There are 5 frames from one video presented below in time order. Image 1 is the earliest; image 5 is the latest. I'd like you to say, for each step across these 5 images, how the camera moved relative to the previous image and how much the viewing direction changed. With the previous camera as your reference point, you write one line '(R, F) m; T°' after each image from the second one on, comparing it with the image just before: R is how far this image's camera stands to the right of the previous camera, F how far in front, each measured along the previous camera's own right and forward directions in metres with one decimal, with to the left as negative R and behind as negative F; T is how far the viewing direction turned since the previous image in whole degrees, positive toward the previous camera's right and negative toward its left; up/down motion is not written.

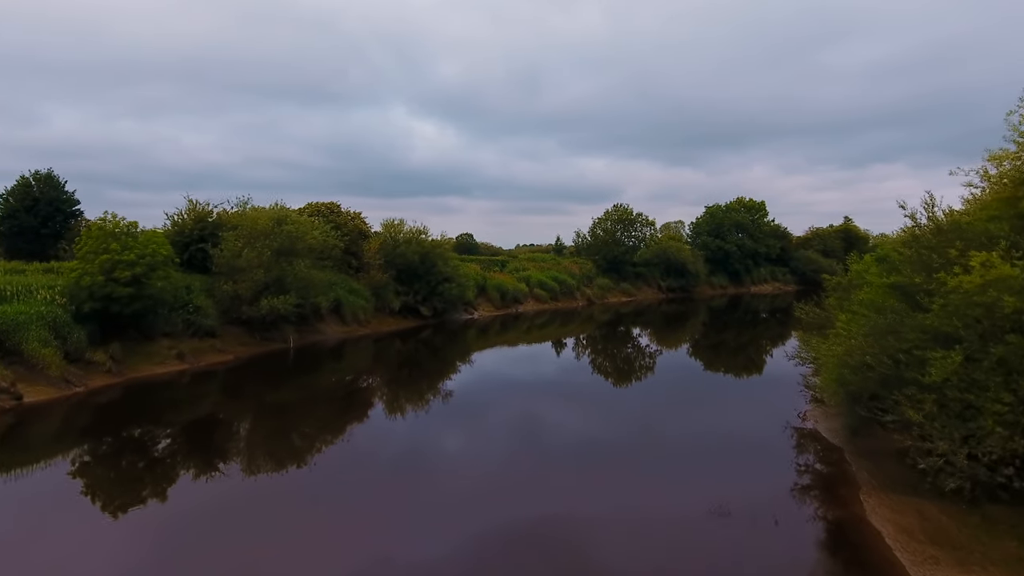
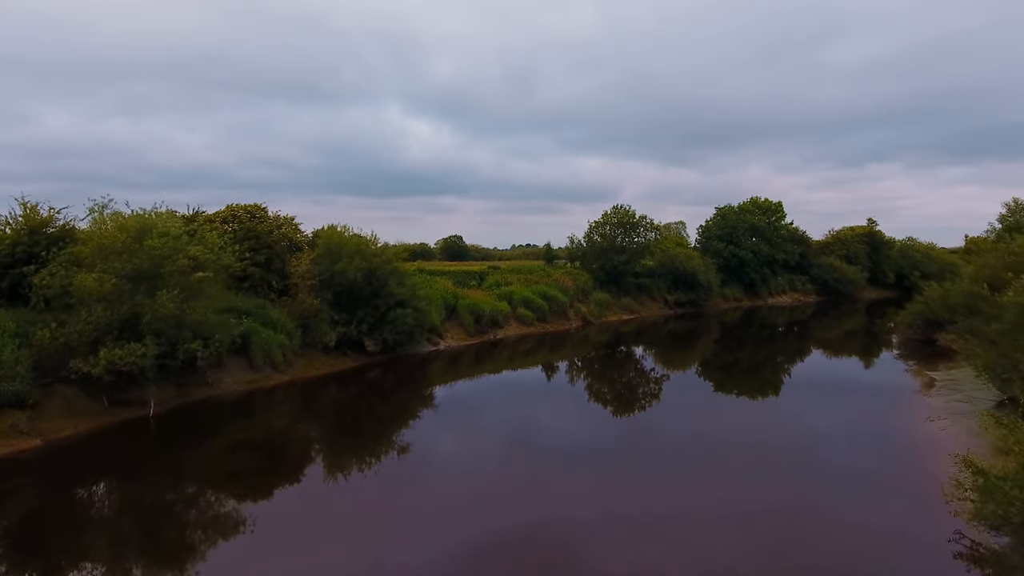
(+1.0, +6.9) m; 0°
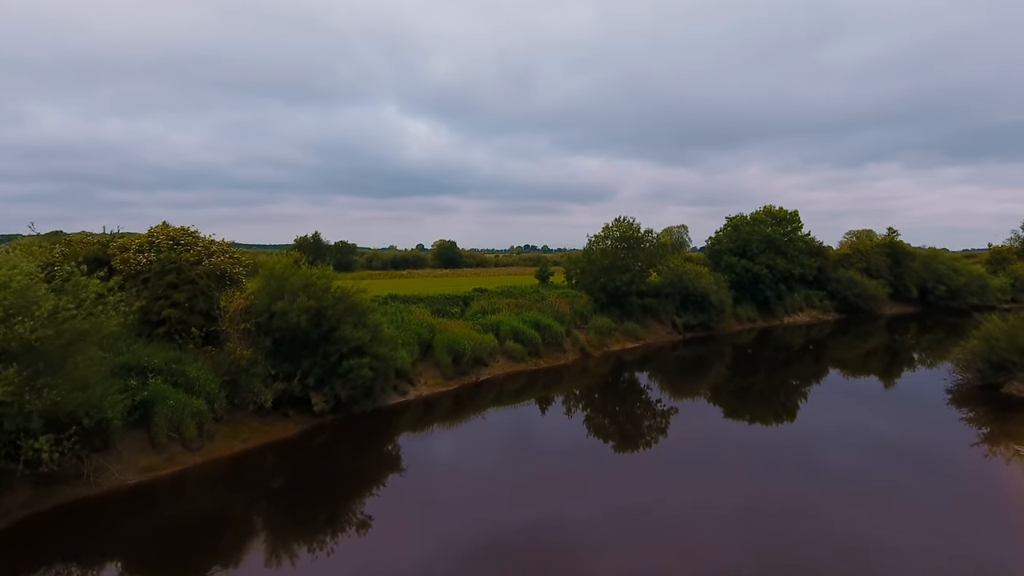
(+0.5, +4.5) m; 0°
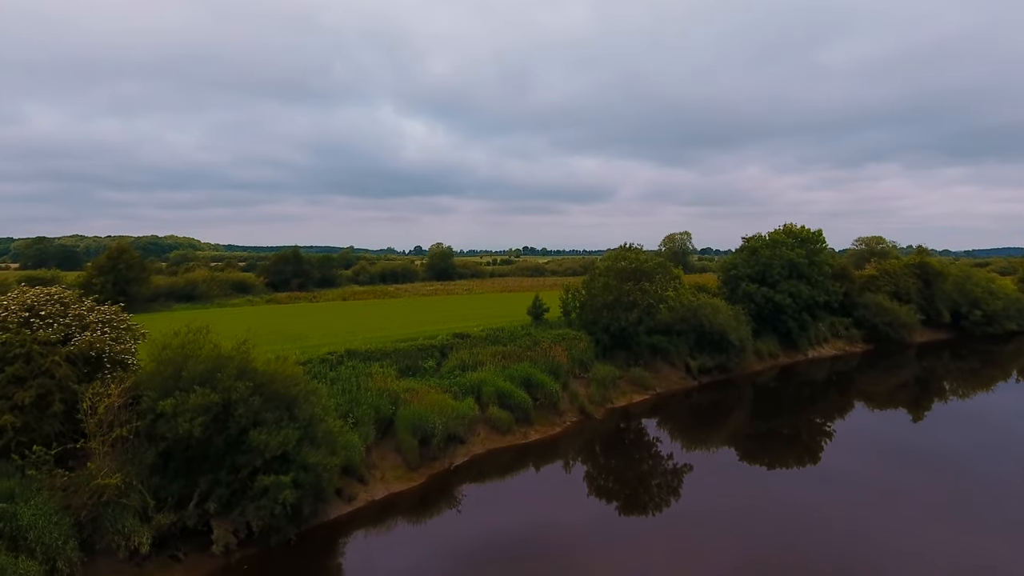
(+0.6, +5.2) m; 0°
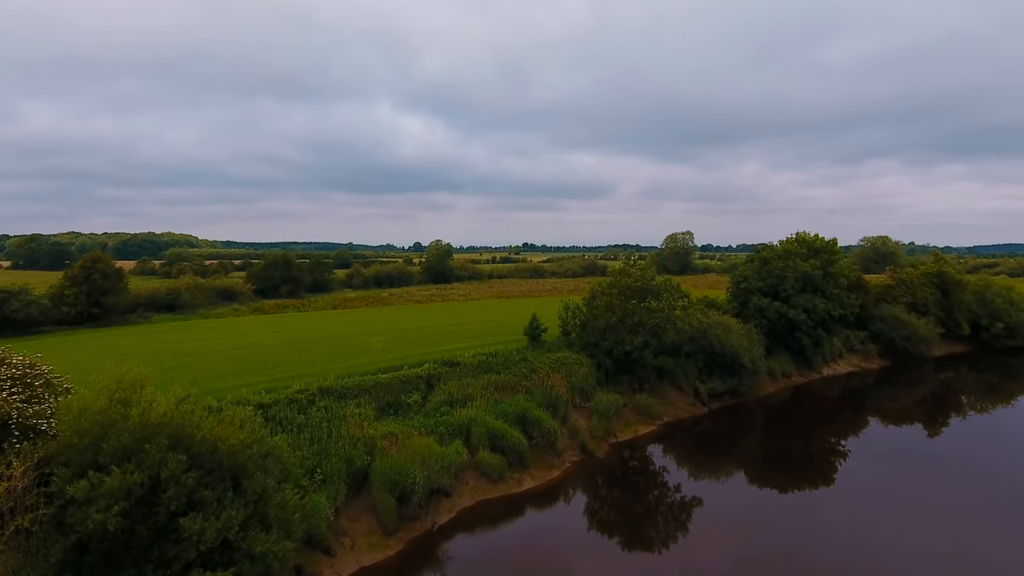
(+0.2, +2.5) m; 0°
